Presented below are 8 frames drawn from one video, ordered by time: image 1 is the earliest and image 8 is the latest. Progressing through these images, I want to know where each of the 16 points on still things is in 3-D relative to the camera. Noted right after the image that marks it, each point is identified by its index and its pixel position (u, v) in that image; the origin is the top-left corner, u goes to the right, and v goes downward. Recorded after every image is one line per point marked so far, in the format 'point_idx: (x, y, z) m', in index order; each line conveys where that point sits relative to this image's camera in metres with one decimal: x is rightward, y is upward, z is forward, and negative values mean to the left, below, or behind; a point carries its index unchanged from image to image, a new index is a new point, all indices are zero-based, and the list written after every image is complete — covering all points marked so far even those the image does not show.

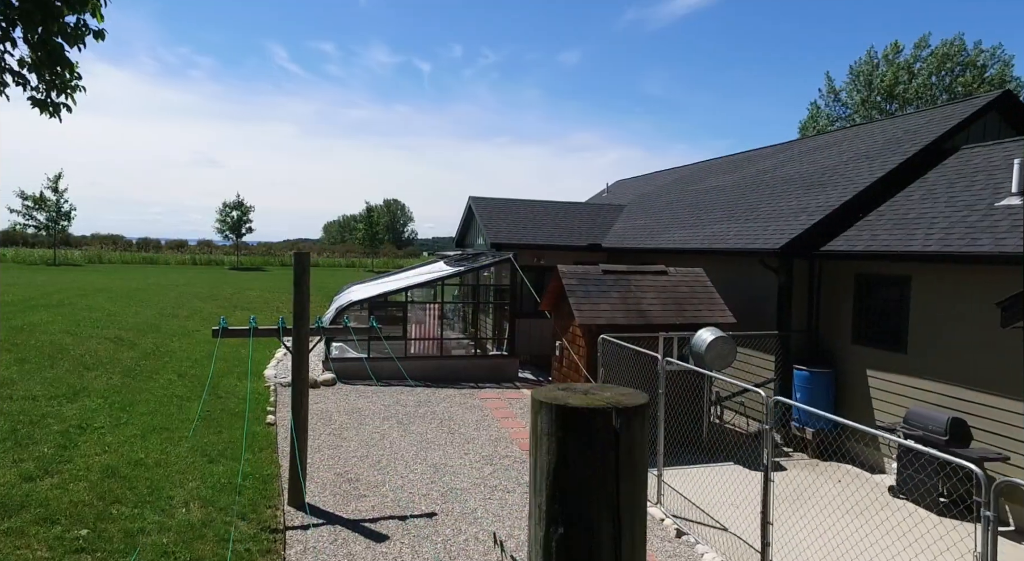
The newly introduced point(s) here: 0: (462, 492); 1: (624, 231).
0: (-0.5, -2.3, +7.6) m
1: (+2.6, +1.2, +15.6) m
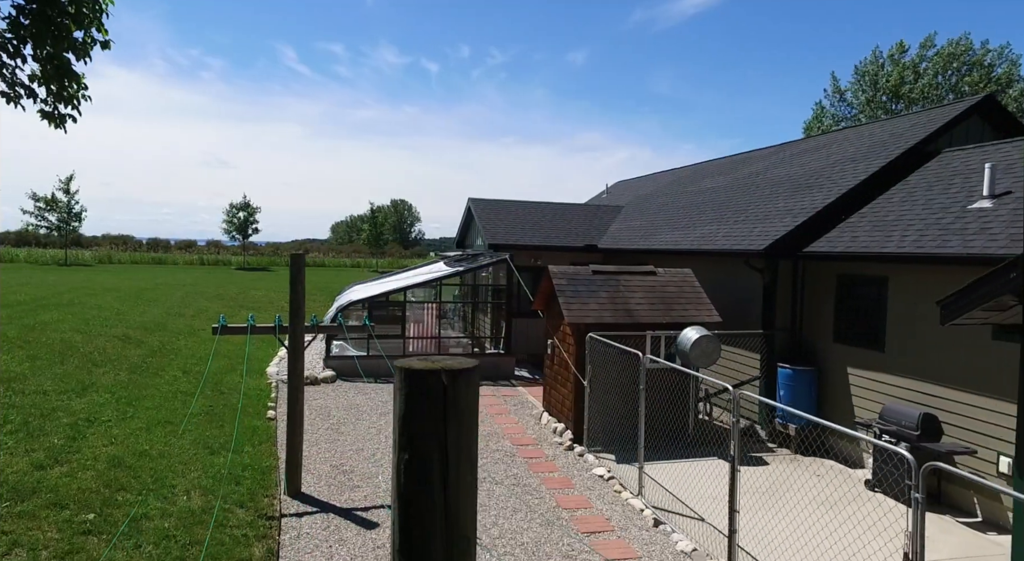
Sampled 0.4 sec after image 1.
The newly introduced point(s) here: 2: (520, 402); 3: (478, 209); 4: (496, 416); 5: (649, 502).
0: (-0.7, -2.3, +8.0) m
1: (+2.5, +1.1, +15.9) m
2: (+0.2, -2.1, +12.0) m
3: (-0.8, +1.8, +17.2) m
4: (-0.3, -2.2, +11.0) m
5: (+1.5, -2.4, +7.5) m
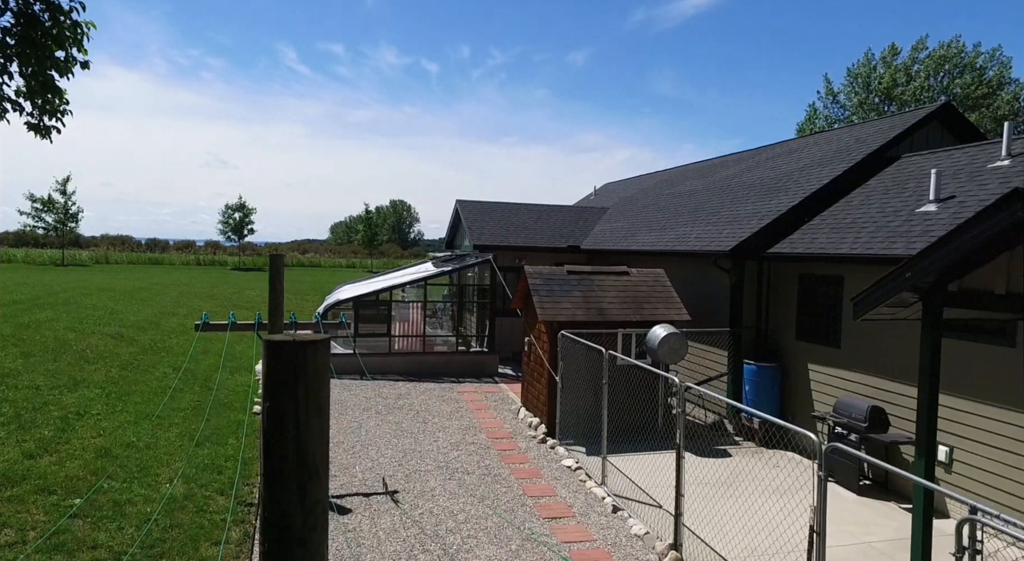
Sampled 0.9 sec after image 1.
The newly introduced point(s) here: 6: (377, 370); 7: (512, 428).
0: (-1.1, -2.3, +8.3) m
1: (+2.2, +1.1, +16.3) m
2: (-0.2, -2.1, +12.4) m
3: (-1.2, +1.8, +17.6) m
4: (-0.6, -2.2, +11.4) m
5: (+1.1, -2.4, +7.9) m
6: (-2.7, -1.8, +13.9) m
7: (0.0, -2.2, +10.4) m
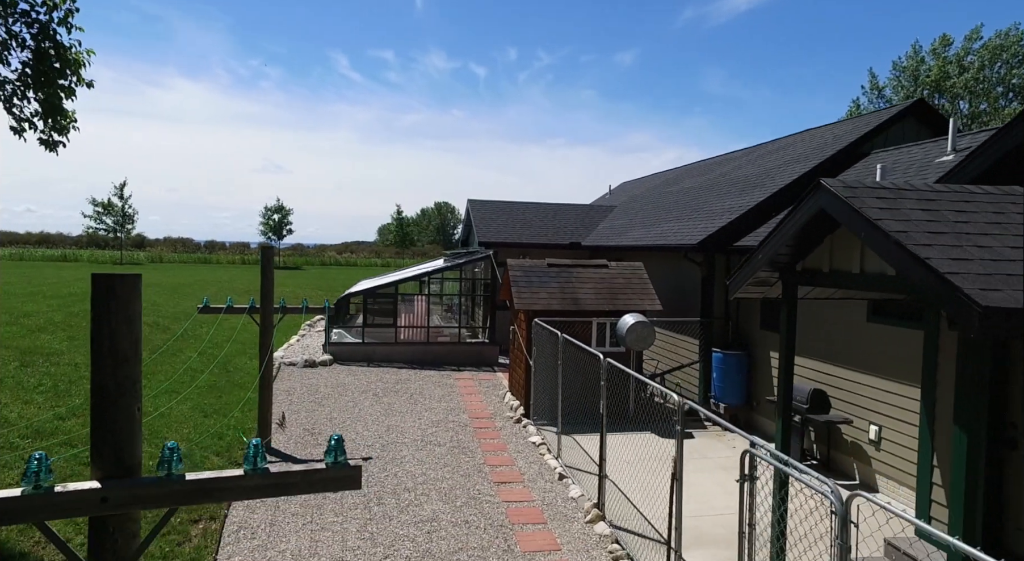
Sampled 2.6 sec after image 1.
0: (-1.5, -2.2, +9.3) m
1: (+2.3, +1.3, +17.0) m
2: (-0.4, -2.0, +13.3) m
3: (-1.0, +1.9, +18.5) m
4: (-0.8, -2.0, +12.3) m
5: (+0.7, -2.3, +8.6) m
6: (-2.8, -1.7, +15.0) m
7: (-0.3, -2.1, +11.3) m
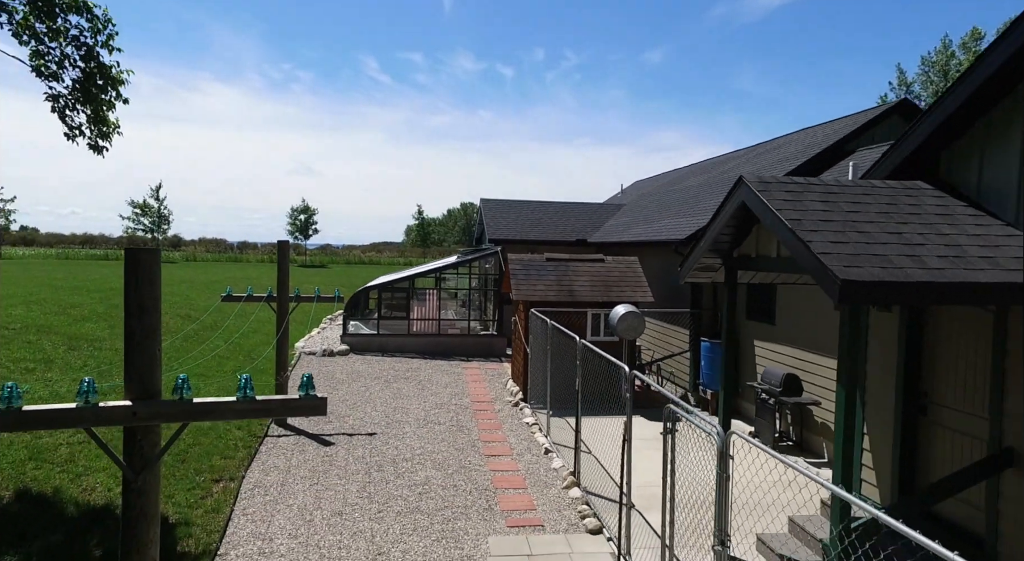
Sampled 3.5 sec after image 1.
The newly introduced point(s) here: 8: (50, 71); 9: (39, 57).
0: (-1.6, -2.1, +10.1) m
1: (+2.5, +1.4, +17.7) m
2: (-0.3, -1.9, +14.0) m
3: (-0.7, +2.0, +19.4) m
4: (-0.8, -1.9, +13.1) m
5: (+0.5, -2.2, +9.4) m
6: (-2.6, -1.6, +15.9) m
7: (-0.3, -2.0, +12.0) m
8: (-4.1, +1.9, +6.2) m
9: (-4.2, +2.0, +6.1) m
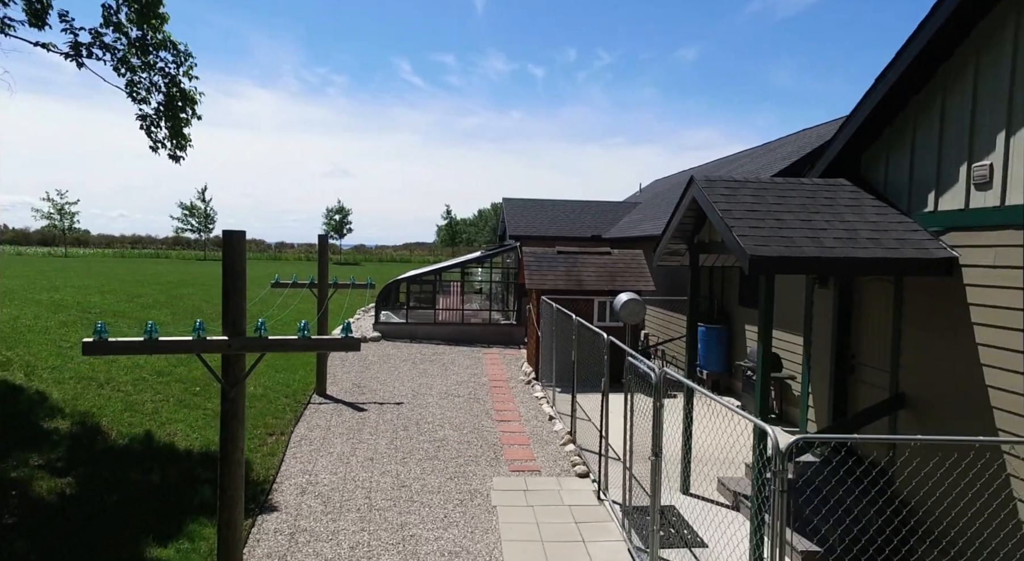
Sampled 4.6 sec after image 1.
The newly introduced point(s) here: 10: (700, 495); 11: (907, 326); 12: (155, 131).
0: (-1.4, -1.9, +11.4) m
1: (+3.1, +1.5, +18.8) m
2: (+0.1, -1.7, +15.3) m
3: (-0.1, +2.2, +20.7) m
4: (-0.5, -1.8, +14.4) m
5: (+0.7, -2.0, +10.6) m
6: (-2.2, -1.4, +17.2) m
7: (0.0, -1.8, +13.3) m
8: (-4.1, +2.1, +7.6) m
9: (-4.2, +2.2, +7.6) m
10: (+1.9, -2.2, +7.0) m
11: (+3.3, -0.4, +5.7) m
12: (-4.1, +1.7, +7.9) m
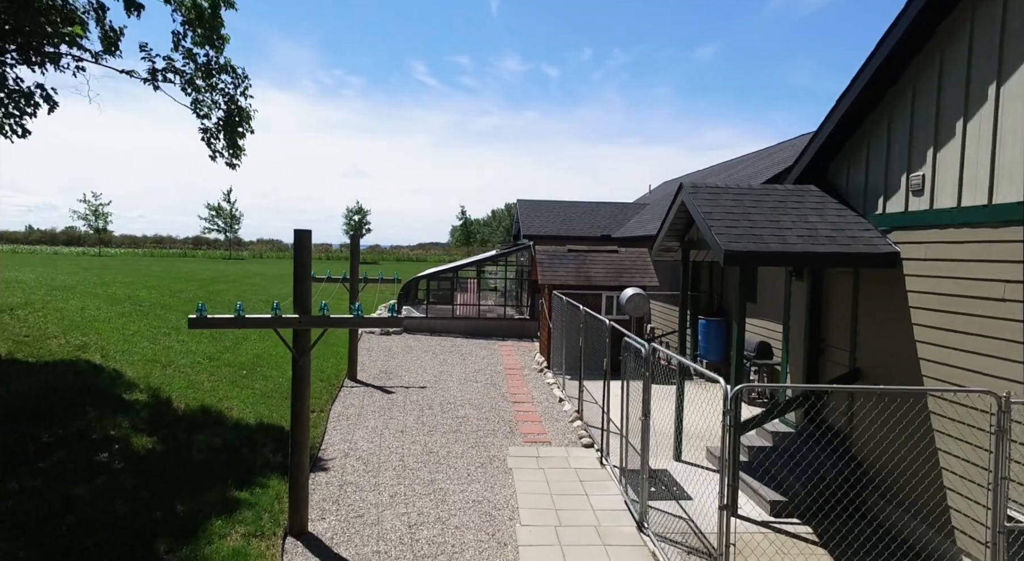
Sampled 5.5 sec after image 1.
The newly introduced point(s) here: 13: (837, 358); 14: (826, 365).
0: (-1.1, -1.8, +12.5) m
1: (+3.5, +1.6, +19.8) m
2: (+0.4, -1.6, +16.4) m
3: (+0.4, +2.3, +21.7) m
4: (-0.2, -1.7, +15.5) m
5: (+0.9, -1.9, +11.7) m
6: (-1.8, -1.3, +18.3) m
7: (+0.3, -1.7, +14.4) m
8: (-3.9, +2.1, +8.8) m
9: (-4.0, +2.2, +8.7) m
10: (+2.1, -2.1, +8.0) m
11: (+3.4, -0.3, +6.7) m
12: (-3.9, +1.8, +9.0) m
13: (+3.4, -0.8, +7.3) m
14: (+3.4, -0.9, +7.4) m
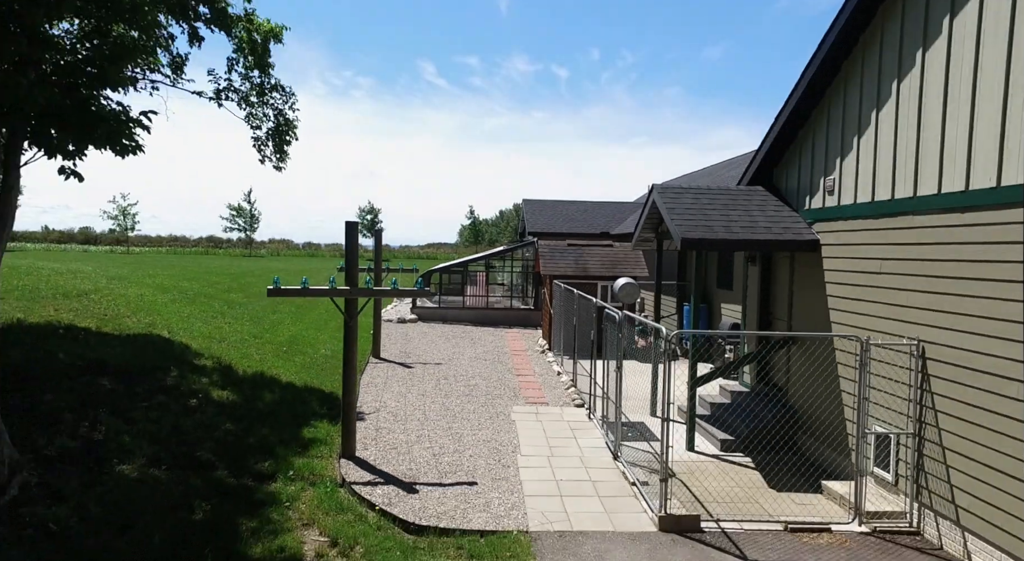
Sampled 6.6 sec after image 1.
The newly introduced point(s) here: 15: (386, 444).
0: (-1.0, -1.6, +14.2) m
1: (+3.6, +1.8, +21.4) m
2: (+0.6, -1.4, +18.0) m
3: (+0.6, +2.5, +23.4) m
4: (0.0, -1.5, +17.1) m
5: (+1.0, -1.7, +13.3) m
6: (-1.6, -1.1, +20.0) m
7: (+0.4, -1.5, +16.0) m
8: (-3.9, +2.3, +10.5) m
9: (-3.9, +2.4, +10.4) m
10: (+2.1, -1.9, +9.6) m
11: (+3.4, -0.1, +8.3) m
12: (-3.9, +2.0, +10.7) m
13: (+3.5, -0.6, +8.9) m
14: (+3.5, -0.7, +9.1) m
15: (-1.5, -1.9, +8.1) m
